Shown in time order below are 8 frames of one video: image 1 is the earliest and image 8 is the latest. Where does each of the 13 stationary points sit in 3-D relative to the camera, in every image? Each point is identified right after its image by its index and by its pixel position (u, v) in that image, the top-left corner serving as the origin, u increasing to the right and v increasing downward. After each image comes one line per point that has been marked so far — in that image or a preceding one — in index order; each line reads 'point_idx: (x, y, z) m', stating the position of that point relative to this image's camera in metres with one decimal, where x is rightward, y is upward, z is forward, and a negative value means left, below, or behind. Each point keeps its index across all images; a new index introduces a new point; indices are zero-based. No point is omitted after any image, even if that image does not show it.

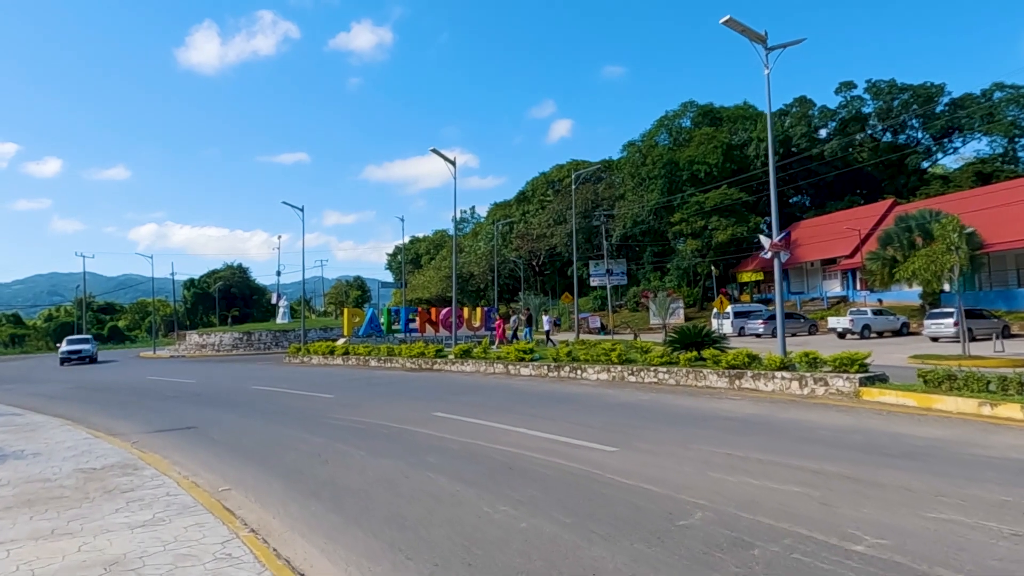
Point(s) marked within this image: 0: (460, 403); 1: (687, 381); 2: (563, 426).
0: (-1.1, -2.6, +15.0) m
1: (+4.2, -2.3, +16.0) m
2: (+0.9, -2.3, +11.1) m
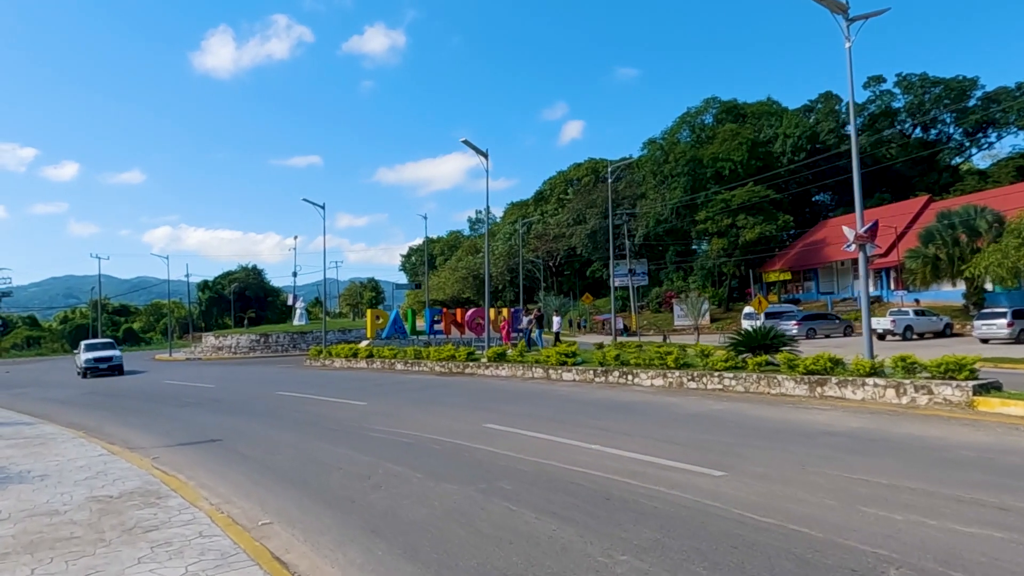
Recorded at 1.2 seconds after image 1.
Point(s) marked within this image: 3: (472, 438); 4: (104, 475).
0: (0.0, -2.6, +13.6) m
1: (+5.3, -2.2, +14.5) m
2: (+1.9, -2.3, +9.7) m
3: (-0.6, -2.4, +10.9) m
4: (-5.2, -2.4, +8.5) m
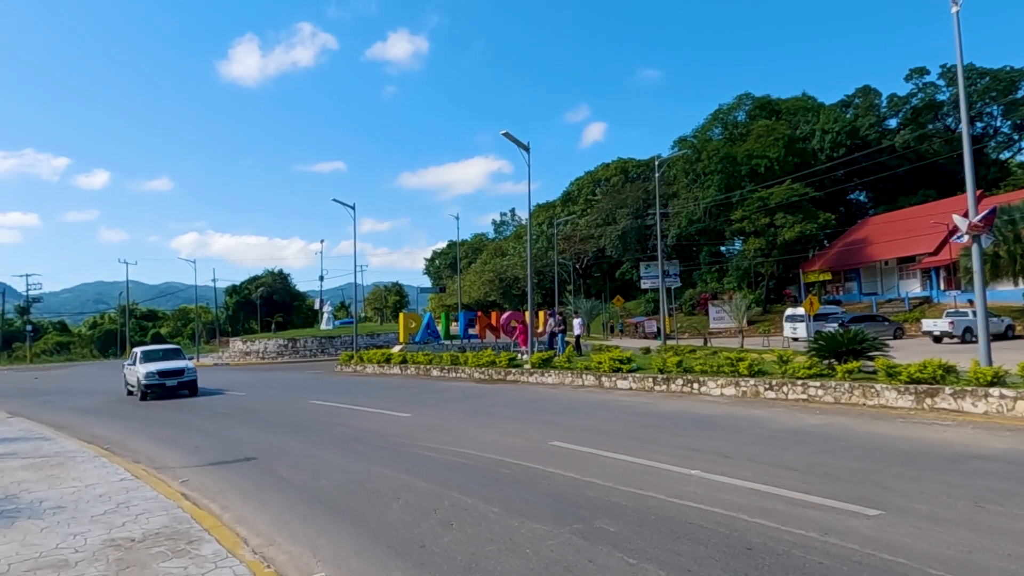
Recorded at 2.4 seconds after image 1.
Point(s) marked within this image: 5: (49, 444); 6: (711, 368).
0: (+1.1, -2.5, +12.2) m
1: (+6.5, -2.2, +12.8) m
2: (+3.0, -2.2, +8.2) m
3: (+0.5, -2.4, +9.4) m
4: (-4.2, -2.4, +7.2) m
5: (-8.4, -2.9, +12.2) m
6: (+4.8, -1.9, +16.1) m
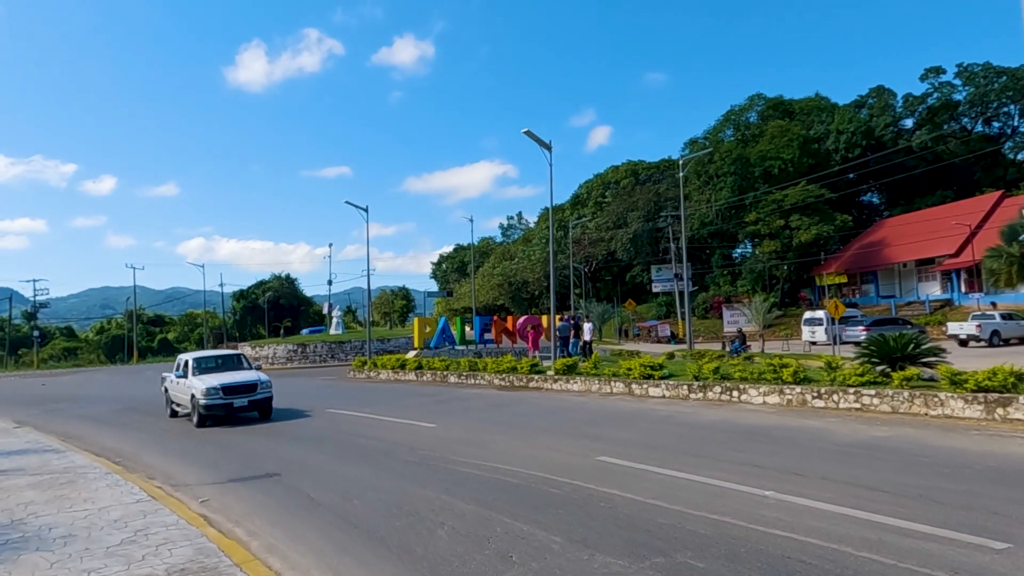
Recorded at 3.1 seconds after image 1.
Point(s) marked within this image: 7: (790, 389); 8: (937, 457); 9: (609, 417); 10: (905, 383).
0: (+1.8, -2.6, +11.4) m
1: (+7.2, -2.2, +12.0) m
2: (+3.6, -2.2, +7.4) m
3: (+1.1, -2.5, +8.7) m
4: (-3.5, -2.4, +6.4) m
5: (-7.8, -2.9, +11.5) m
6: (+5.5, -2.0, +15.3) m
7: (+5.8, -2.1, +14.0) m
8: (+5.6, -2.2, +8.9) m
9: (+2.0, -2.7, +14.2) m
10: (+7.4, -1.8, +12.6) m
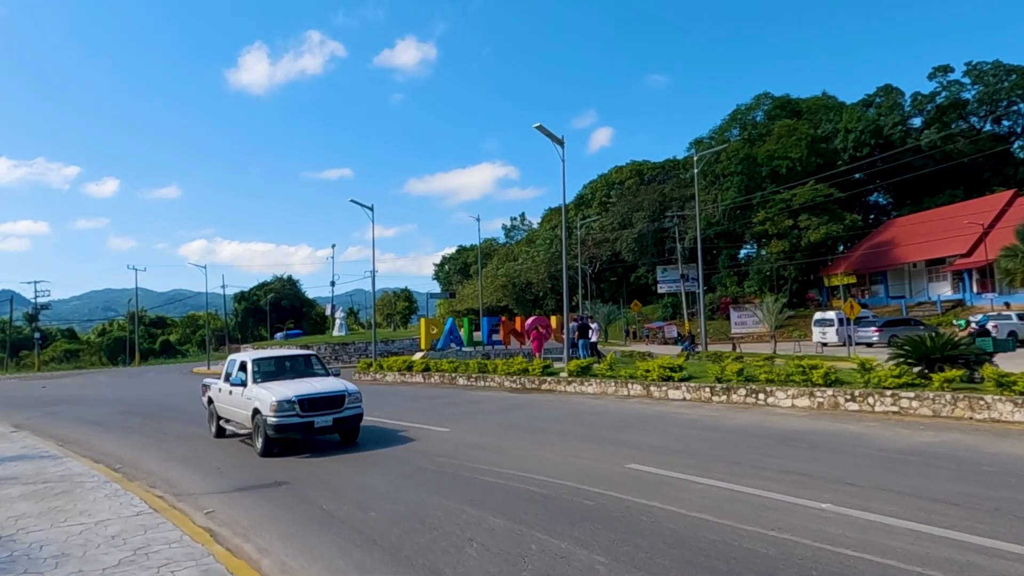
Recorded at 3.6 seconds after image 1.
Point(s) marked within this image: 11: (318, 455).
0: (+2.2, -2.5, +10.8) m
1: (+7.5, -2.1, +11.4) m
2: (+3.9, -2.2, +6.7) m
3: (+1.5, -2.4, +8.0) m
4: (-3.2, -2.3, +5.8) m
5: (-7.4, -2.9, +10.9) m
6: (+5.8, -1.9, +14.7) m
7: (+6.2, -2.1, +13.4) m
8: (+6.0, -2.2, +8.2) m
9: (+2.4, -2.7, +13.6) m
10: (+7.7, -1.7, +11.9) m
11: (-4.8, -3.1, +13.9) m
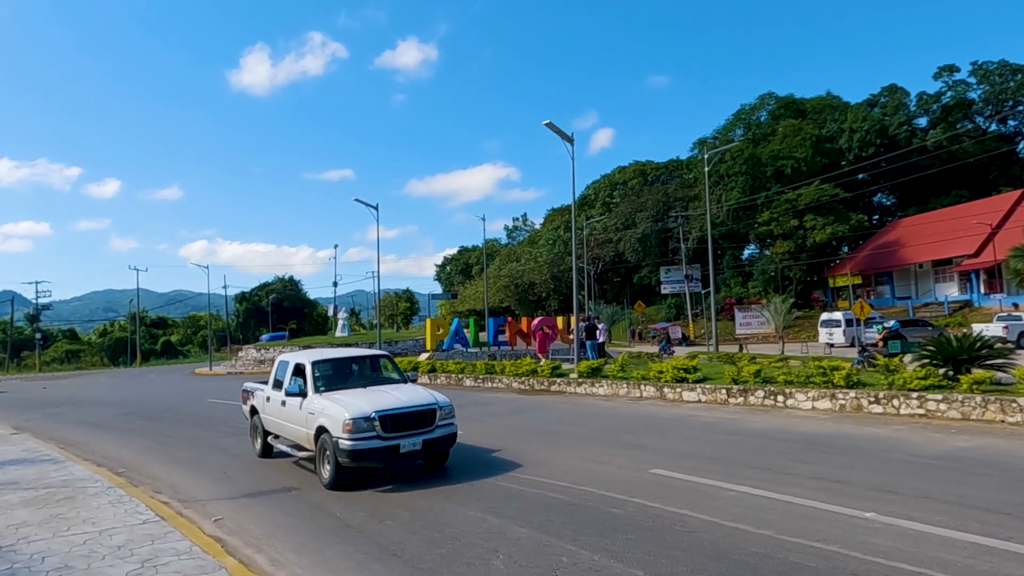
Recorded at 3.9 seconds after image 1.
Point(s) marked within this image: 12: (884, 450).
0: (+2.4, -2.5, +10.4) m
1: (+7.8, -2.1, +11.0) m
2: (+4.2, -2.2, +6.4) m
3: (+1.7, -2.4, +7.7) m
4: (-2.9, -2.3, +5.5) m
5: (-7.2, -2.9, +10.6) m
6: (+6.1, -1.9, +14.3) m
7: (+6.4, -2.1, +13.0) m
8: (+6.2, -2.2, +7.9) m
9: (+2.7, -2.7, +13.2) m
10: (+8.0, -1.7, +11.6) m
11: (-4.5, -3.1, +13.6) m
12: (+5.3, -2.3, +9.6) m
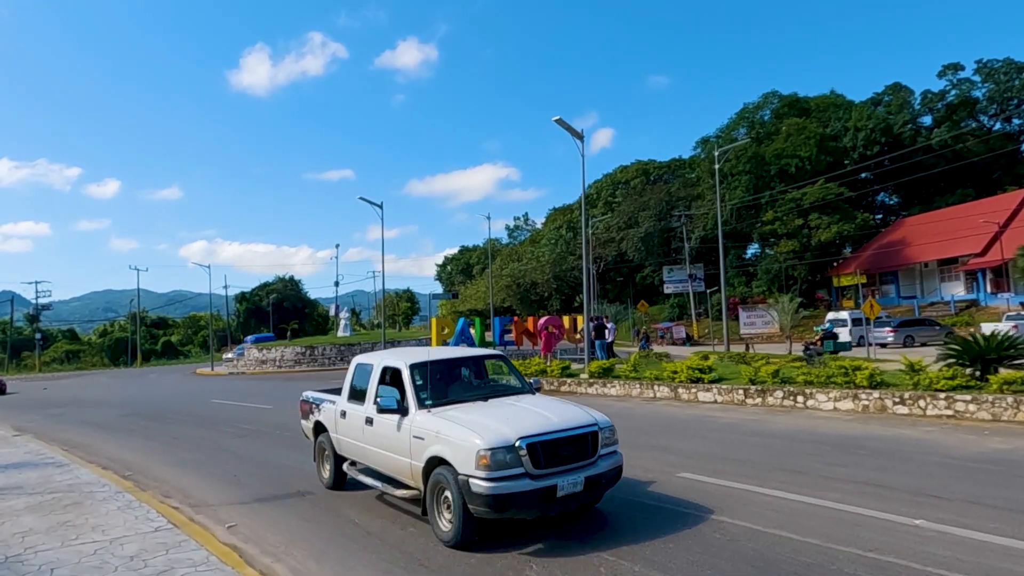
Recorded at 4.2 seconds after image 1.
0: (+2.7, -2.5, +10.1) m
1: (+8.1, -2.1, +10.7) m
2: (+4.5, -2.1, +6.1) m
3: (+2.0, -2.3, +7.4) m
4: (-2.6, -2.3, +5.2) m
5: (-6.9, -2.8, +10.2) m
6: (+6.4, -1.9, +14.0) m
7: (+6.7, -2.0, +12.7) m
8: (+6.5, -2.1, +7.6) m
9: (+3.0, -2.6, +12.9) m
10: (+8.3, -1.7, +11.2) m
11: (-4.2, -3.1, +13.2) m
12: (+5.6, -2.3, +9.3) m
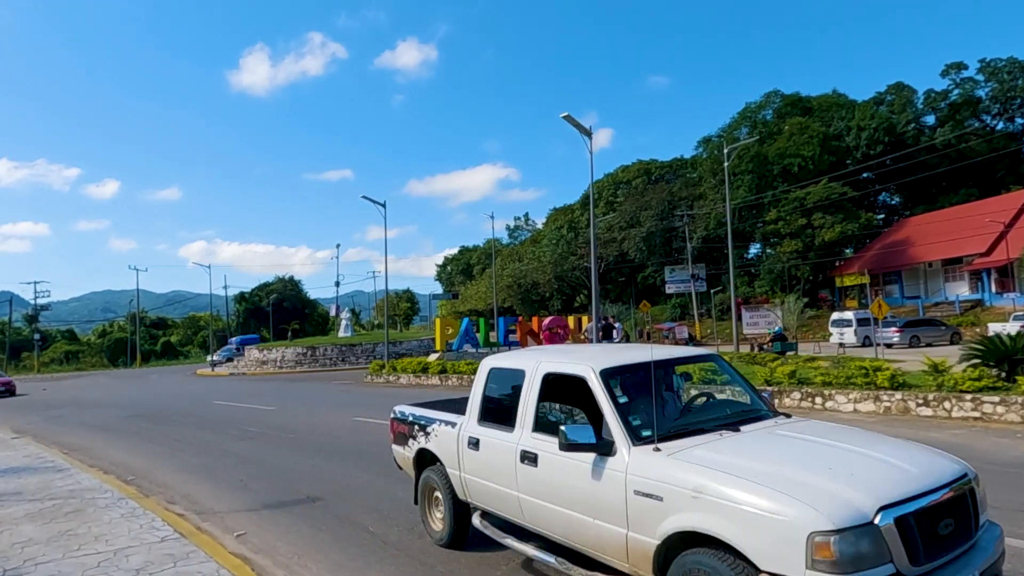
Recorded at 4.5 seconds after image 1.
0: (+2.9, -2.5, +9.8) m
1: (+8.3, -2.1, +10.4) m
2: (+4.7, -2.1, +5.8) m
3: (+2.3, -2.3, +7.0) m
4: (-2.4, -2.3, +4.8) m
5: (-6.7, -2.8, +9.9) m
6: (+6.6, -1.8, +13.7) m
7: (+7.0, -2.0, +12.4) m
8: (+6.8, -2.1, +7.2) m
9: (+3.2, -2.6, +12.6) m
10: (+8.5, -1.6, +10.9) m
11: (-4.0, -3.0, +12.9) m
12: (+5.8, -2.2, +9.0) m
